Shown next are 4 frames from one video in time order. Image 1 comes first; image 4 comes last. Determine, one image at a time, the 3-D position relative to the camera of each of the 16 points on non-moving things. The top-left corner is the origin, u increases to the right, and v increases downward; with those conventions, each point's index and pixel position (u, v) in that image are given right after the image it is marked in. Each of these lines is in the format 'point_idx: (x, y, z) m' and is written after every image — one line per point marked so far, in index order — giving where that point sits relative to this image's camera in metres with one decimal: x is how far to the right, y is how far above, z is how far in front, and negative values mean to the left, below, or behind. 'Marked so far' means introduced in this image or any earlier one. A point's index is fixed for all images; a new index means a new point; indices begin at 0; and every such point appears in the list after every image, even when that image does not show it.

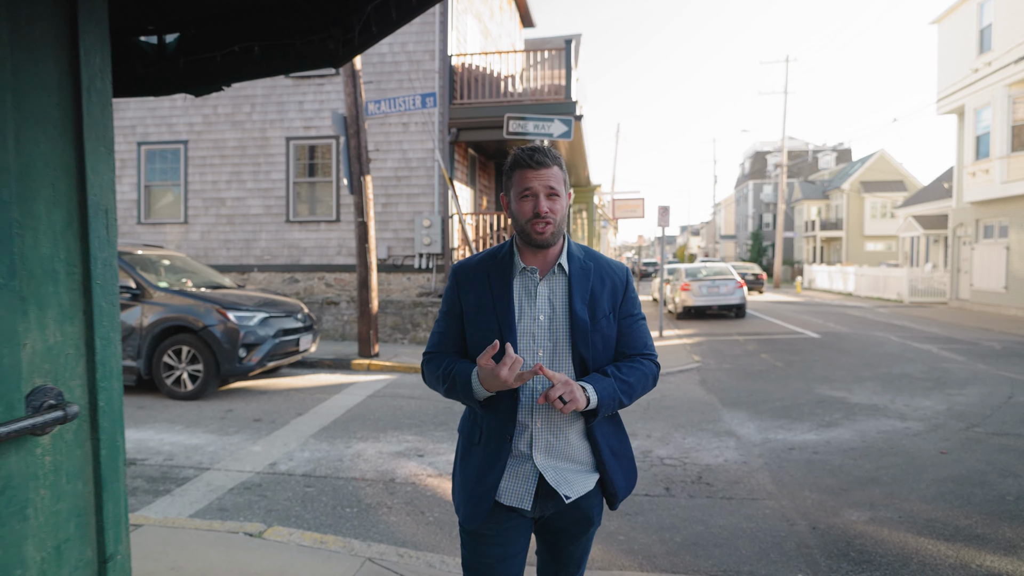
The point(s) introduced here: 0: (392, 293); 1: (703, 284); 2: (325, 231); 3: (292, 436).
0: (-2.3, -0.1, +12.9) m
1: (+5.2, +0.1, +18.3) m
2: (-3.7, +1.1, +13.0) m
3: (-2.0, -1.4, +6.2) m
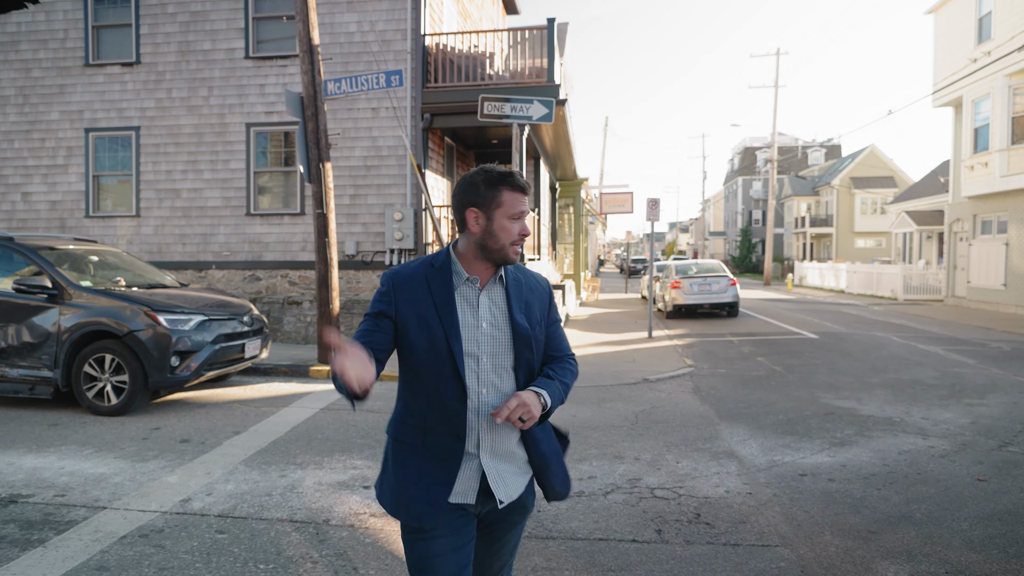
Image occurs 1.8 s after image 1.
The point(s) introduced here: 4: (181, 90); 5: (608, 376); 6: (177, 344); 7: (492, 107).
0: (-2.7, -0.1, +11.9) m
1: (+4.8, +0.2, +17.5) m
2: (-4.0, +1.2, +12.1) m
3: (-2.3, -1.4, +5.3) m
4: (-6.1, +3.6, +12.2) m
5: (+1.3, -1.2, +9.2) m
6: (-3.4, -0.6, +6.7) m
7: (-0.3, +2.5, +9.0) m
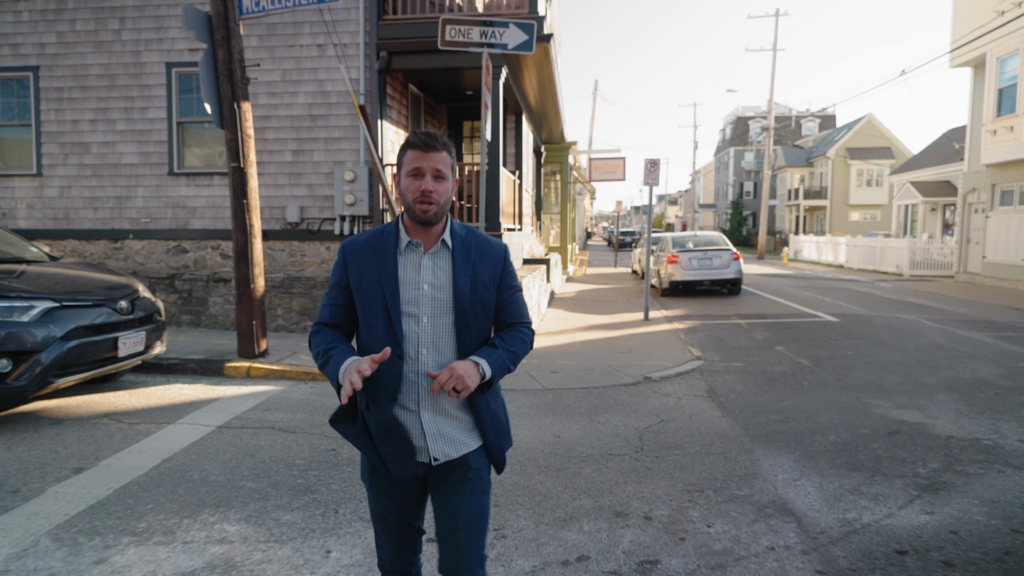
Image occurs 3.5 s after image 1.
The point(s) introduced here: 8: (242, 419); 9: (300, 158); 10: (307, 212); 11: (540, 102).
0: (-3.1, +0.3, +10.0) m
1: (+4.3, +0.8, +15.7) m
2: (-4.4, +1.5, +10.1) m
3: (-2.6, -1.3, +3.5) m
4: (-6.4, +4.0, +10.1) m
5: (+1.0, -0.9, +7.4) m
6: (-3.7, -0.4, +4.9) m
7: (-0.6, +2.7, +7.1) m
8: (-2.2, -1.1, +5.6) m
9: (-3.1, +1.9, +9.9) m
10: (-3.1, +1.1, +10.0) m
11: (+0.6, +4.3, +15.4) m
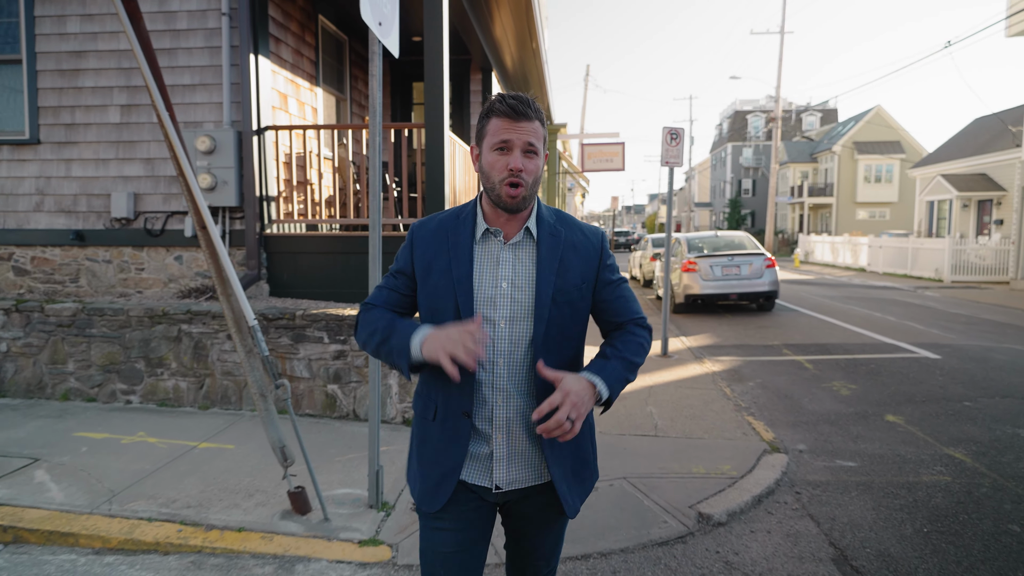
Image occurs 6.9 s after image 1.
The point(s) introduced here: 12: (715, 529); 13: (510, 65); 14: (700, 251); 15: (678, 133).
0: (-3.5, 0.0, +6.4) m
1: (+3.7, +0.5, +12.2) m
2: (-4.9, +1.2, +6.5) m
3: (-2.9, -1.6, -0.1) m
4: (-6.9, +3.7, +6.5) m
5: (+0.6, -1.2, +3.9) m
6: (-4.0, -0.7, +1.3) m
7: (-1.0, +2.4, +3.5) m
8: (-2.6, -1.4, +2.0) m
9: (-3.6, +1.6, +6.3) m
10: (-3.5, +0.8, +6.4) m
11: (+0.1, +4.0, +11.9) m
12: (+1.1, -1.3, +3.6) m
13: (0.0, +3.9, +11.6) m
14: (+3.6, +0.7, +12.6) m
15: (+2.1, +1.9, +8.4) m
